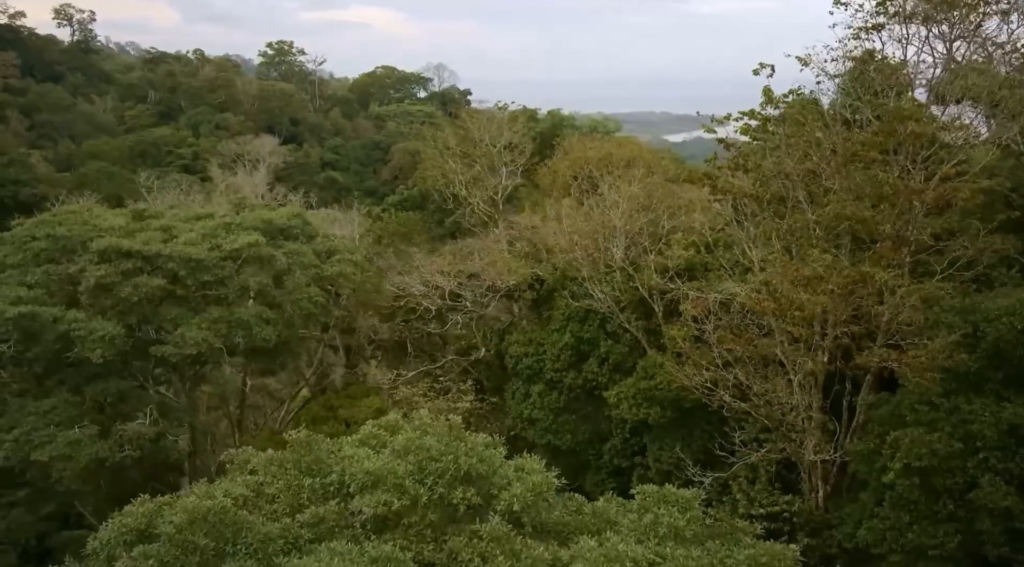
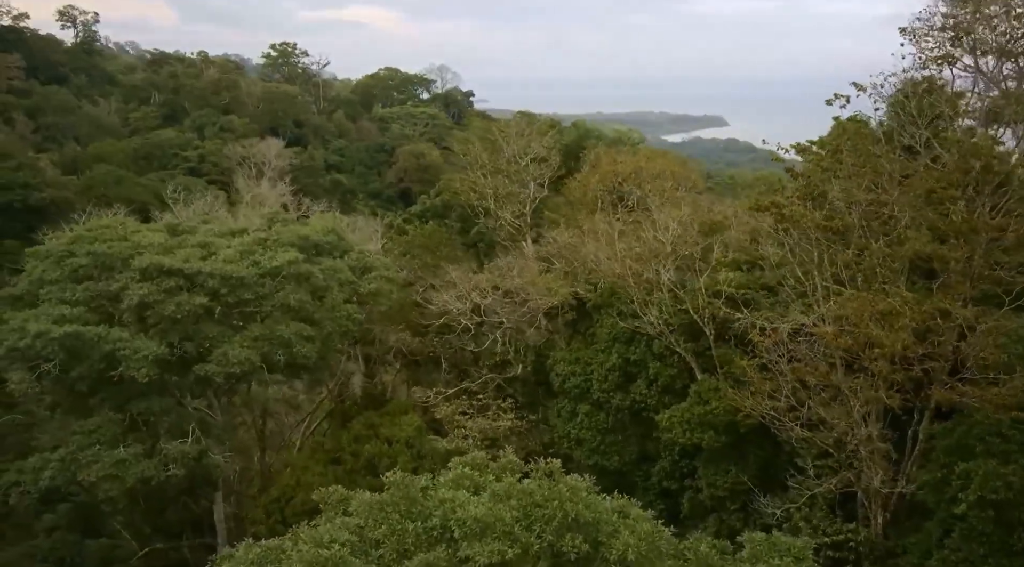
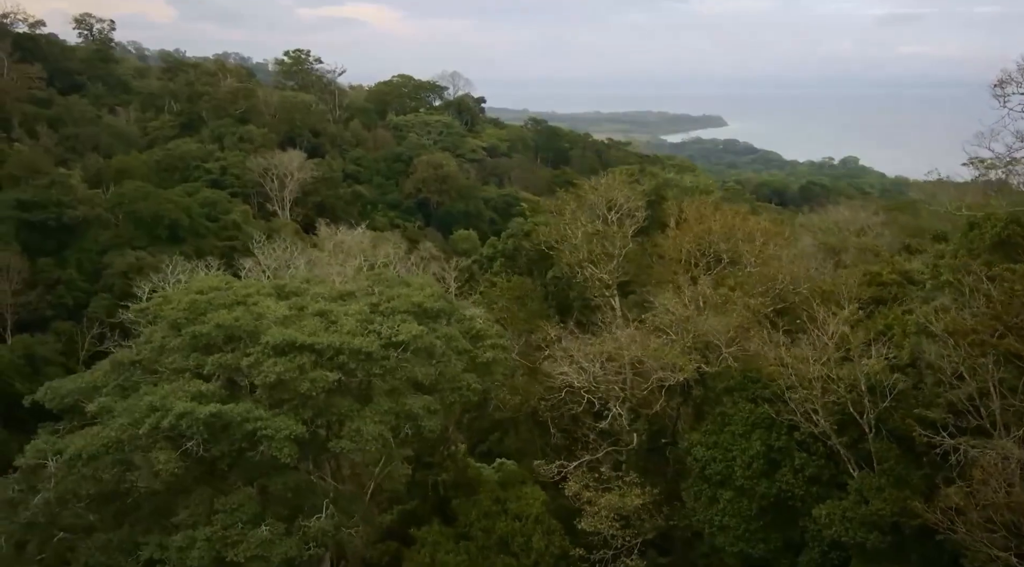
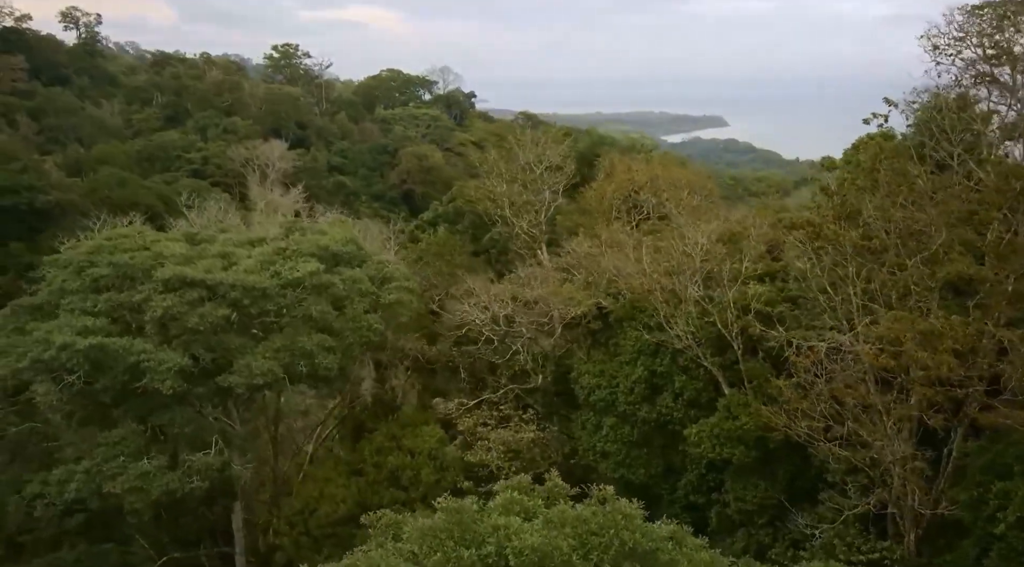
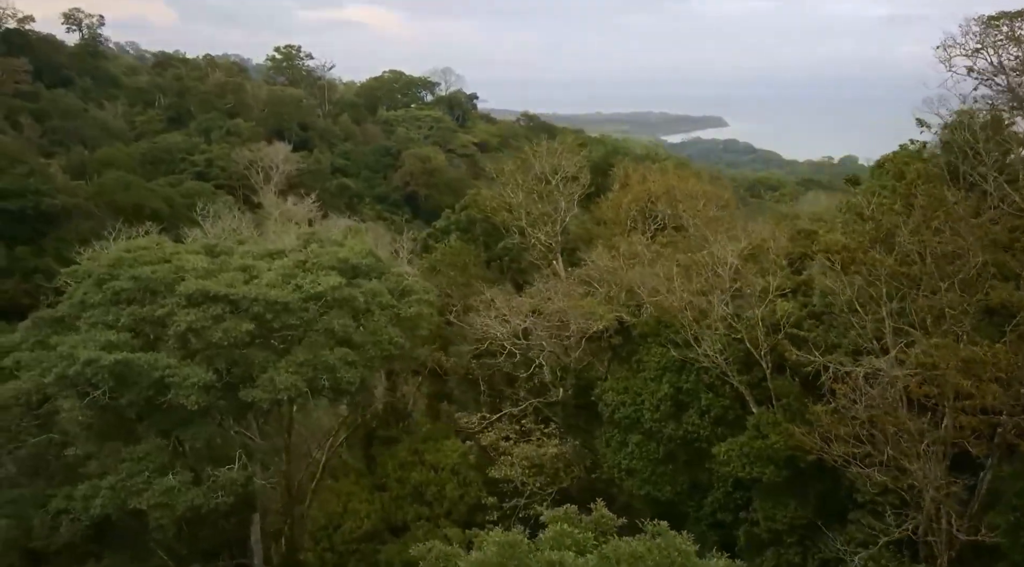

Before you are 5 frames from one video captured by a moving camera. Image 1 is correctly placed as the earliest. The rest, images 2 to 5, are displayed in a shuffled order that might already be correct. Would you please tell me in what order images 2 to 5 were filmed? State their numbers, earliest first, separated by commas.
2, 4, 5, 3
